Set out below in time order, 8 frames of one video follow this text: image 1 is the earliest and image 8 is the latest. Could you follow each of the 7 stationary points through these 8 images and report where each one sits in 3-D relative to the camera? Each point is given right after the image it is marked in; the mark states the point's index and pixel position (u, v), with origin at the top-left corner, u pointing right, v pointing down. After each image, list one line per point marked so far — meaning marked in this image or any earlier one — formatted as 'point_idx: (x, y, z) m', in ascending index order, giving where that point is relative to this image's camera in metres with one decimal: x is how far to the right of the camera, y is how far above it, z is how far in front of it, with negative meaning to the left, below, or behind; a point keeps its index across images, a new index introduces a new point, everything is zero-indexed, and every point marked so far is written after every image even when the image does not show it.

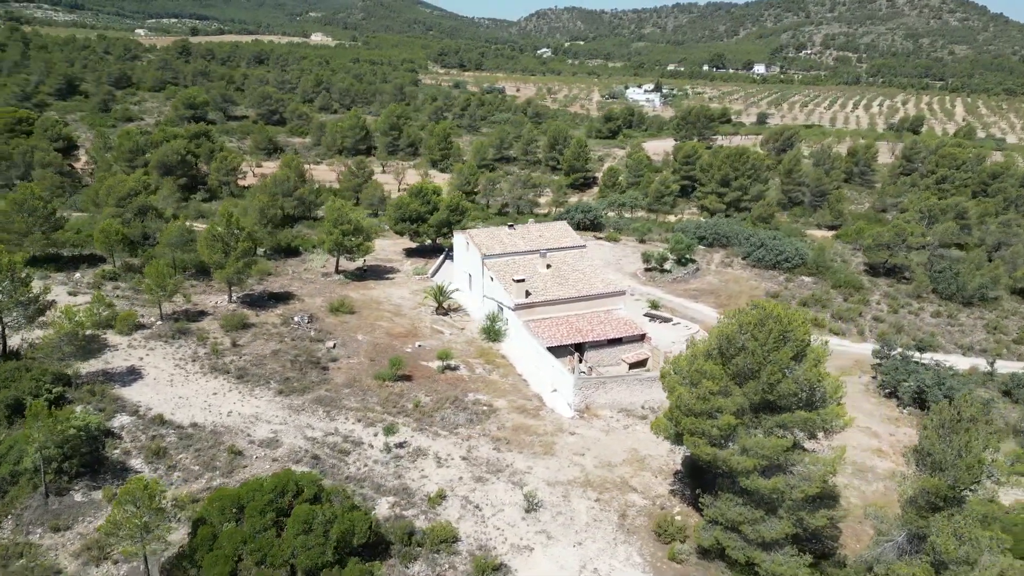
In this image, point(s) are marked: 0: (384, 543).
0: (-3.3, -6.4, +18.6) m
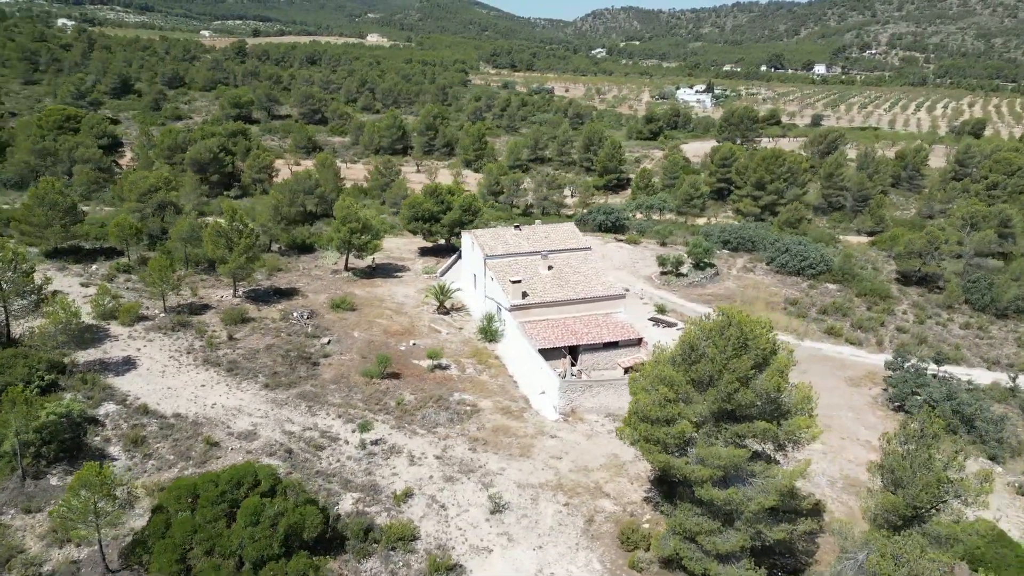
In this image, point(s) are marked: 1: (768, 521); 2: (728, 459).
0: (-4.4, -6.4, +18.8) m
1: (+6.1, -5.6, +17.8) m
2: (+4.9, -3.9, +17.1) m
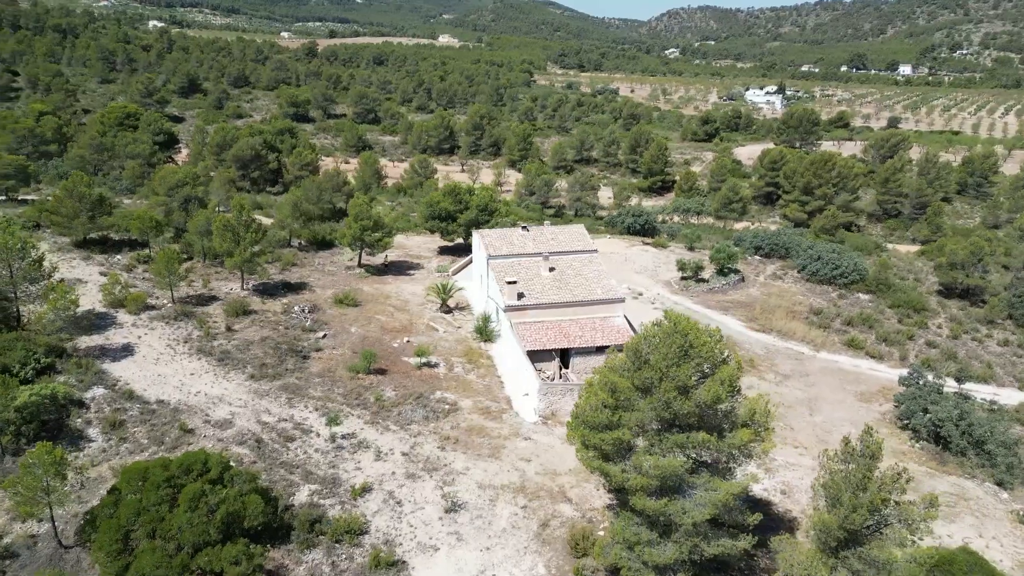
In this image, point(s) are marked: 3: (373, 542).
0: (-5.9, -6.2, +19.2) m
1: (+4.5, -5.8, +17.3) m
2: (+3.3, -4.1, +16.7) m
3: (-3.6, -6.7, +19.5) m
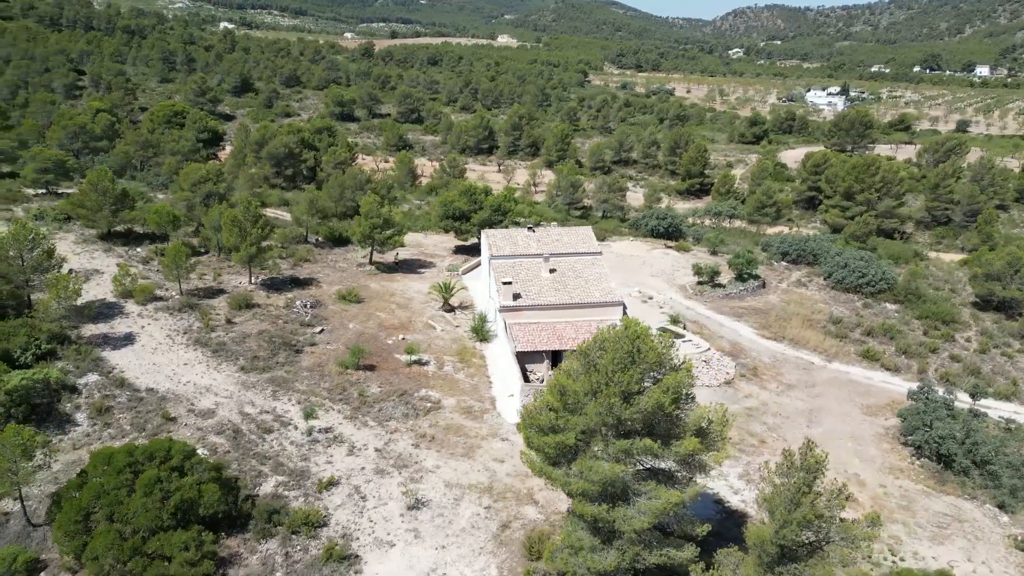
0: (-7.1, -6.1, +19.7) m
1: (+3.2, -5.9, +17.0) m
2: (+1.9, -4.2, +16.5) m
3: (-4.8, -6.6, +19.8) m
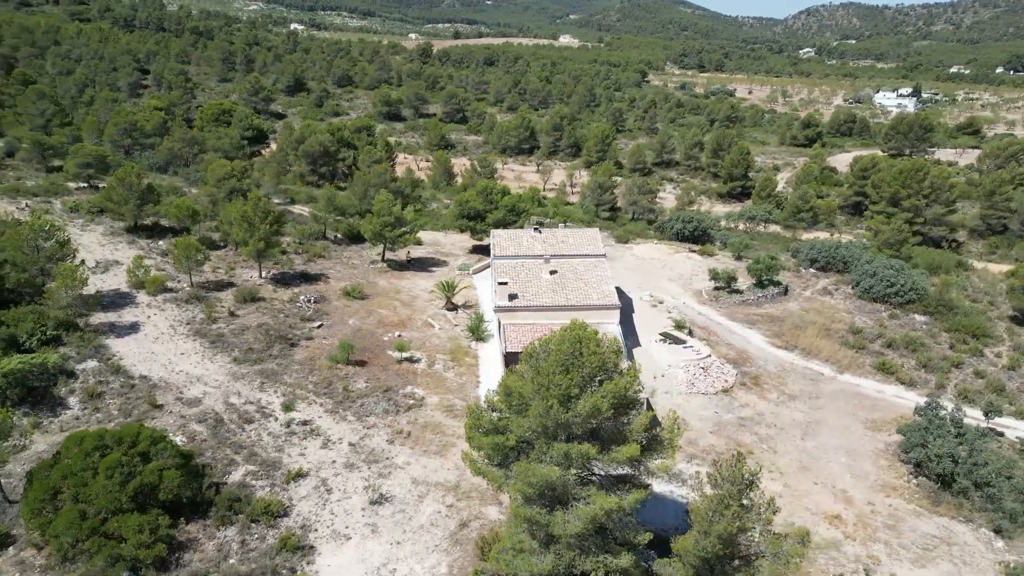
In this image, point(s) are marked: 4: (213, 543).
0: (-8.3, -5.9, +20.3) m
1: (+1.7, -5.9, +16.8) m
2: (+0.5, -4.2, +16.4) m
3: (-6.1, -6.5, +20.3) m
4: (-7.7, -6.6, +19.2) m
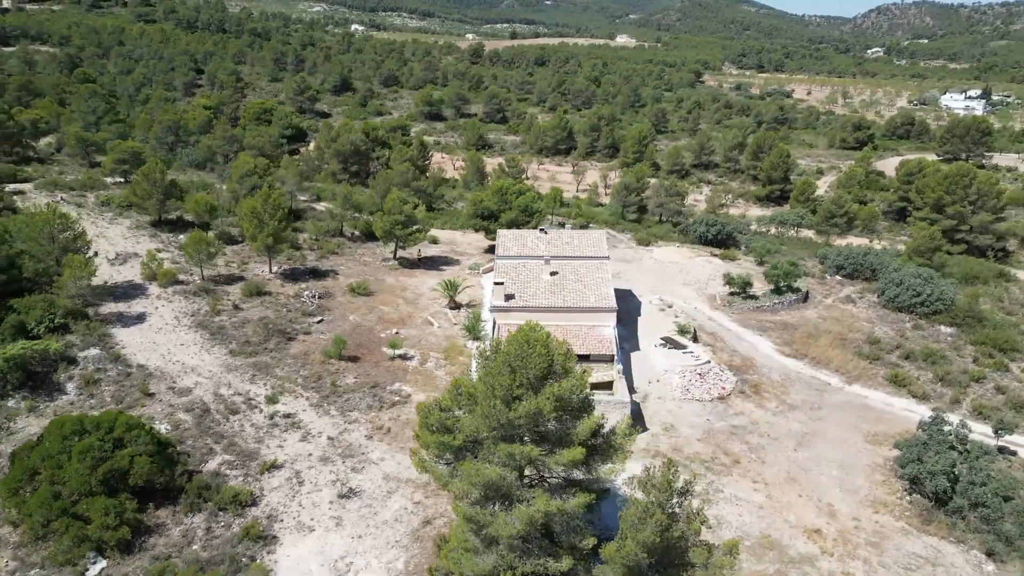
0: (-9.4, -5.7, +21.0) m
1: (+0.4, -6.0, +16.8) m
2: (-0.8, -4.2, +16.4) m
3: (-7.1, -6.3, +20.7) m
4: (-8.9, -6.4, +19.8) m
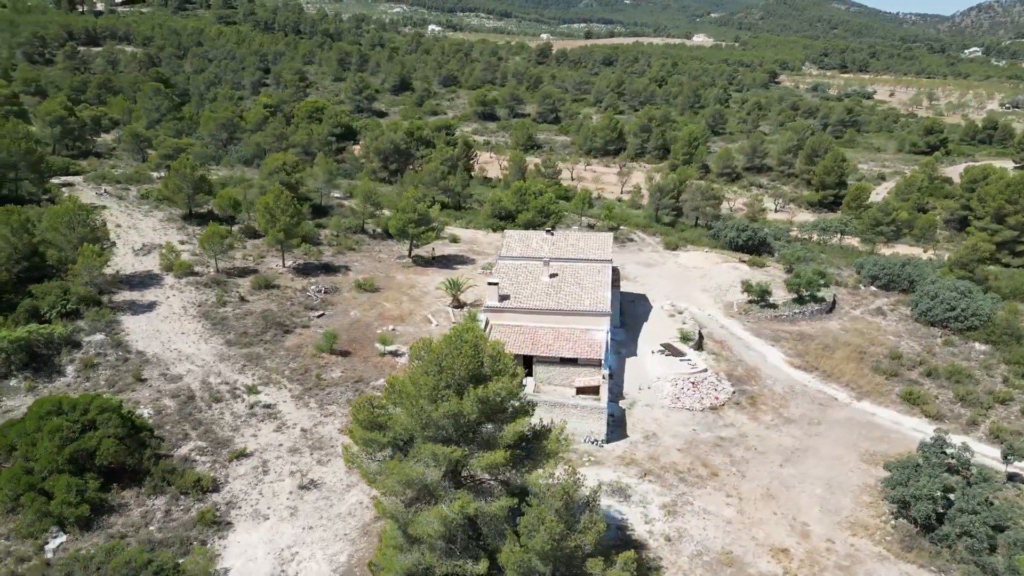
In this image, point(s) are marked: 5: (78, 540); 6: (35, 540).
0: (-10.7, -5.5, +21.9) m
1: (-1.4, -6.0, +16.8) m
2: (-2.6, -4.2, +16.6) m
3: (-8.5, -6.1, +21.5) m
4: (-10.4, -6.2, +20.7) m
5: (-11.3, -6.6, +19.4) m
6: (-12.2, -6.5, +19.1) m
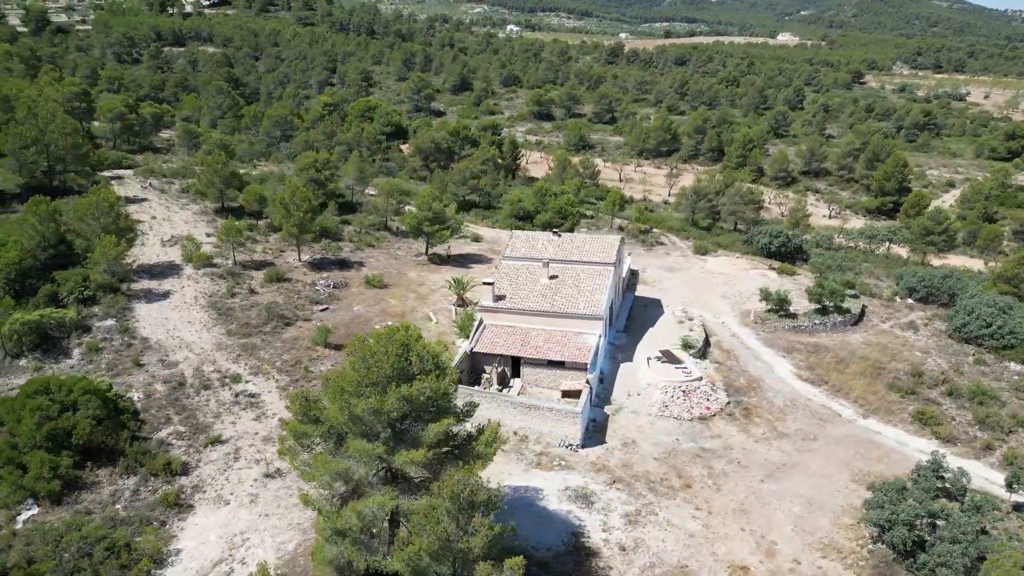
0: (-12.0, -5.1, +23.0) m
1: (-3.2, -6.0, +17.0) m
2: (-4.4, -4.1, +16.9) m
3: (-9.9, -5.9, +22.4) m
4: (-11.8, -5.9, +21.8) m
5: (-12.9, -6.2, +20.5) m
6: (-13.8, -6.1, +20.3) m
